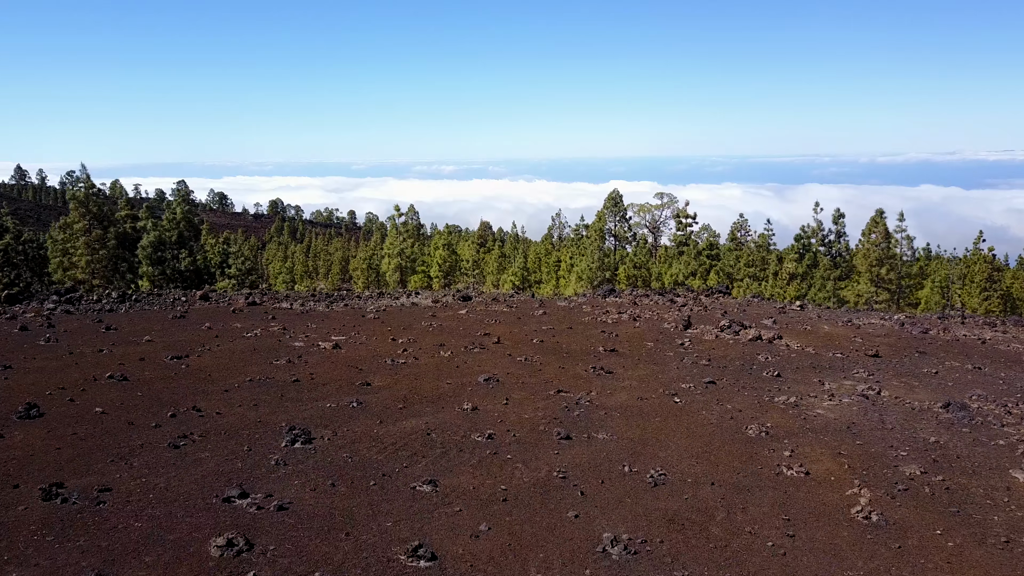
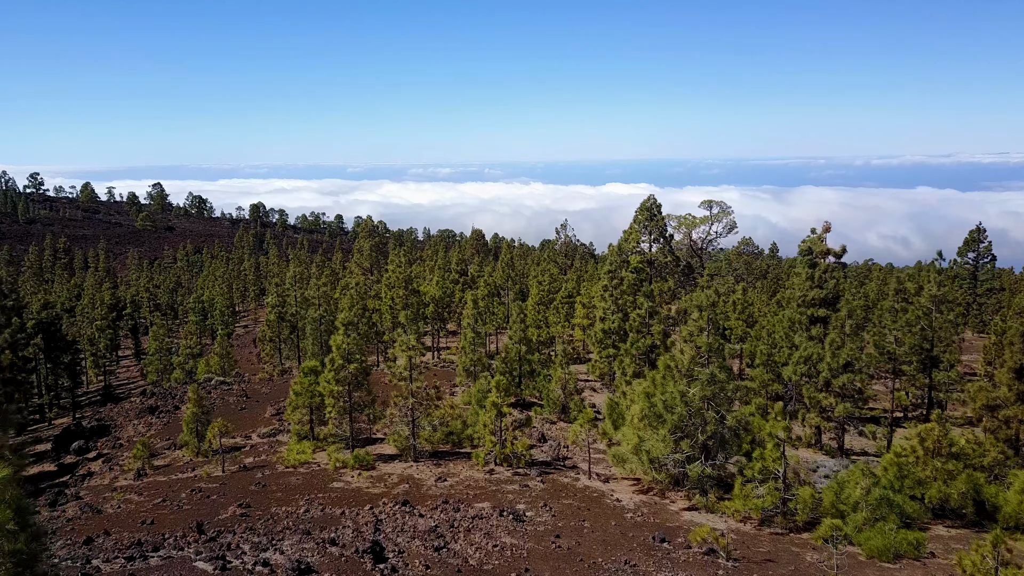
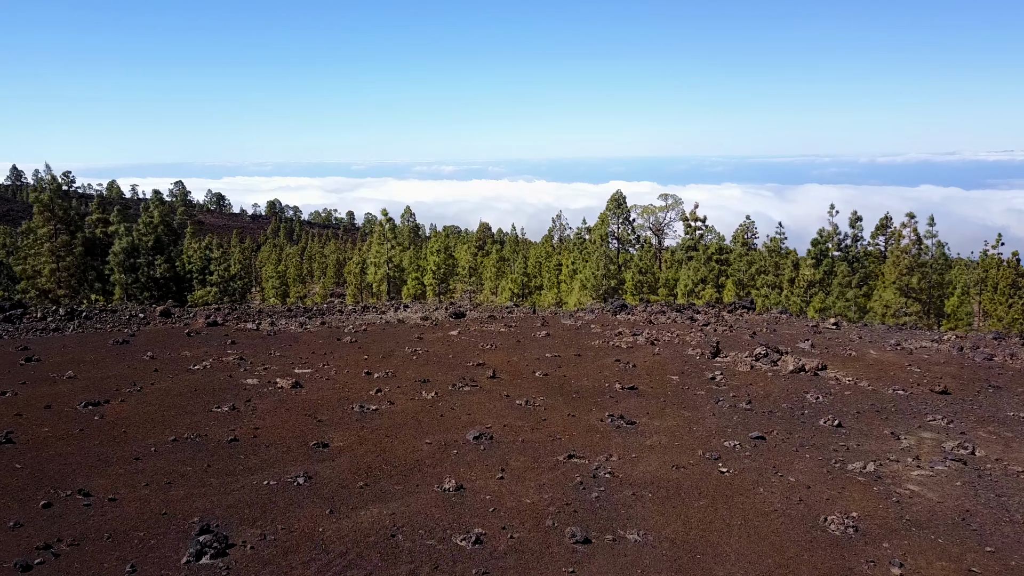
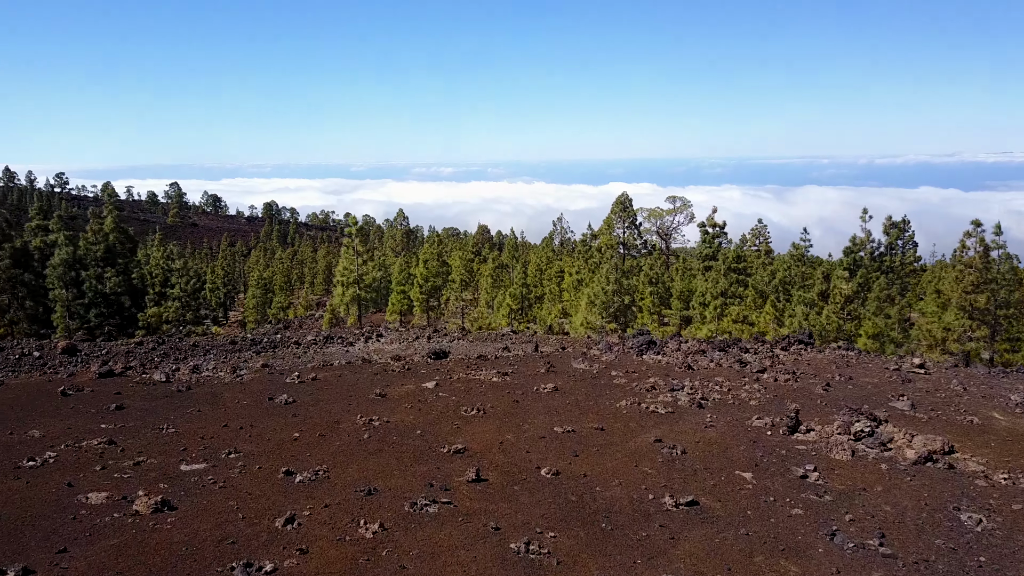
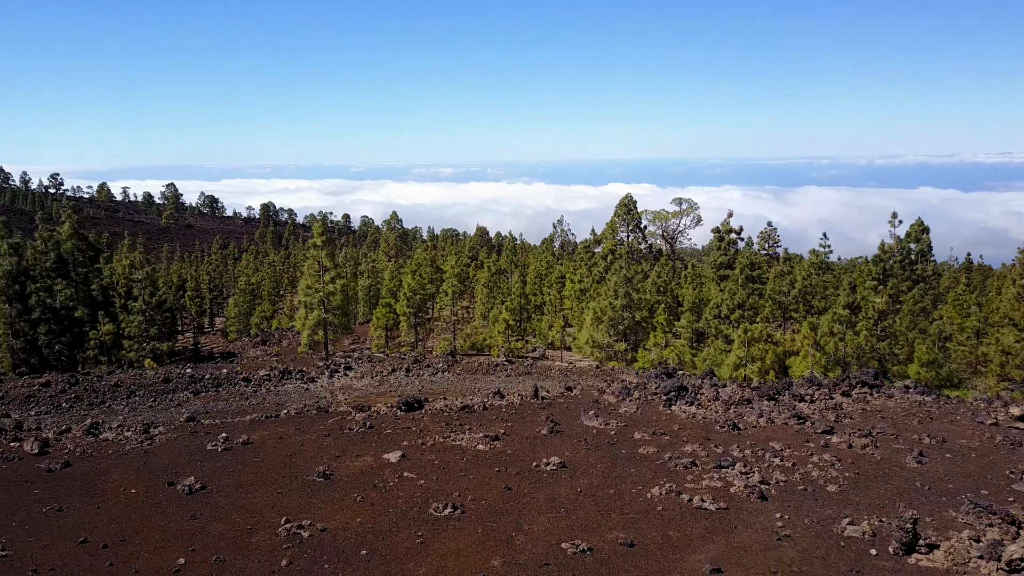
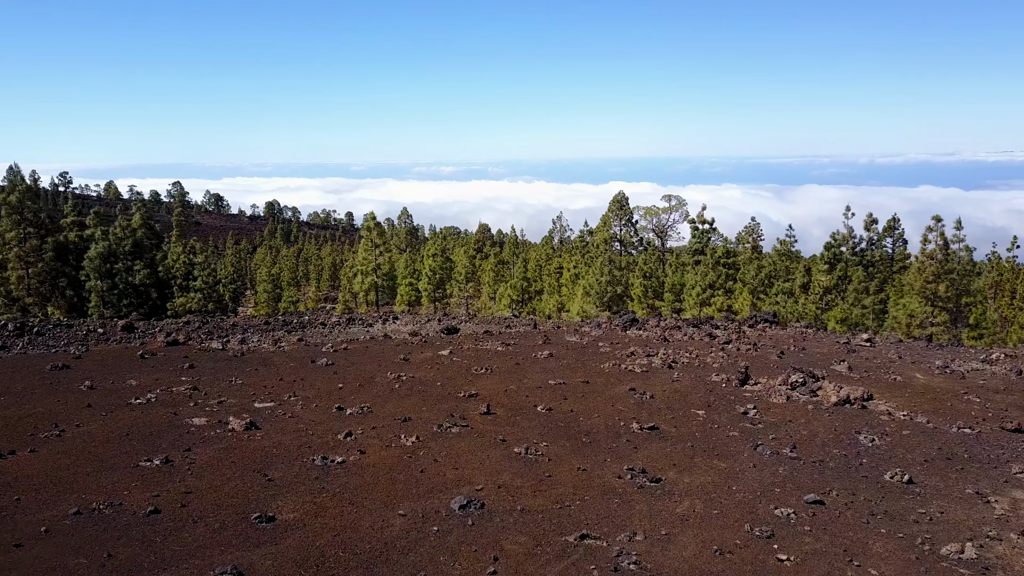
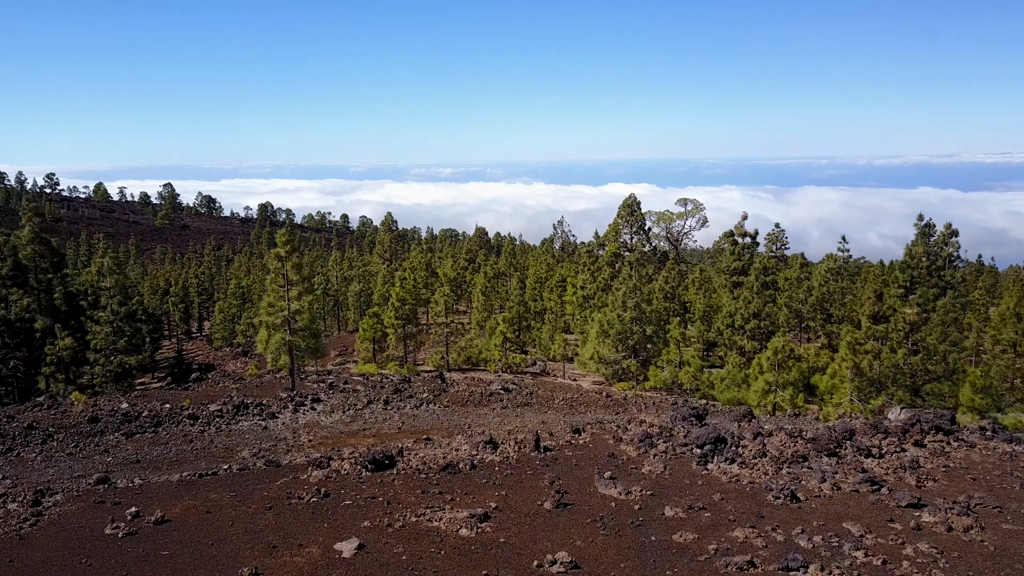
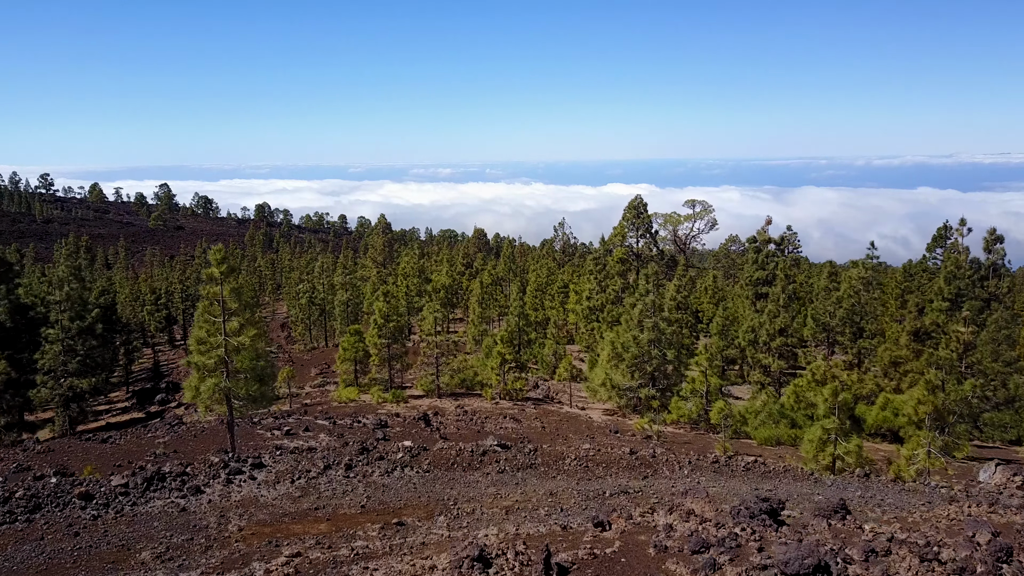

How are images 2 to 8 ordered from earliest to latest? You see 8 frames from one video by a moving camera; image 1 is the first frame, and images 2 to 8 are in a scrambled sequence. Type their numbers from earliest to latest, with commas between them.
3, 6, 4, 5, 7, 8, 2
